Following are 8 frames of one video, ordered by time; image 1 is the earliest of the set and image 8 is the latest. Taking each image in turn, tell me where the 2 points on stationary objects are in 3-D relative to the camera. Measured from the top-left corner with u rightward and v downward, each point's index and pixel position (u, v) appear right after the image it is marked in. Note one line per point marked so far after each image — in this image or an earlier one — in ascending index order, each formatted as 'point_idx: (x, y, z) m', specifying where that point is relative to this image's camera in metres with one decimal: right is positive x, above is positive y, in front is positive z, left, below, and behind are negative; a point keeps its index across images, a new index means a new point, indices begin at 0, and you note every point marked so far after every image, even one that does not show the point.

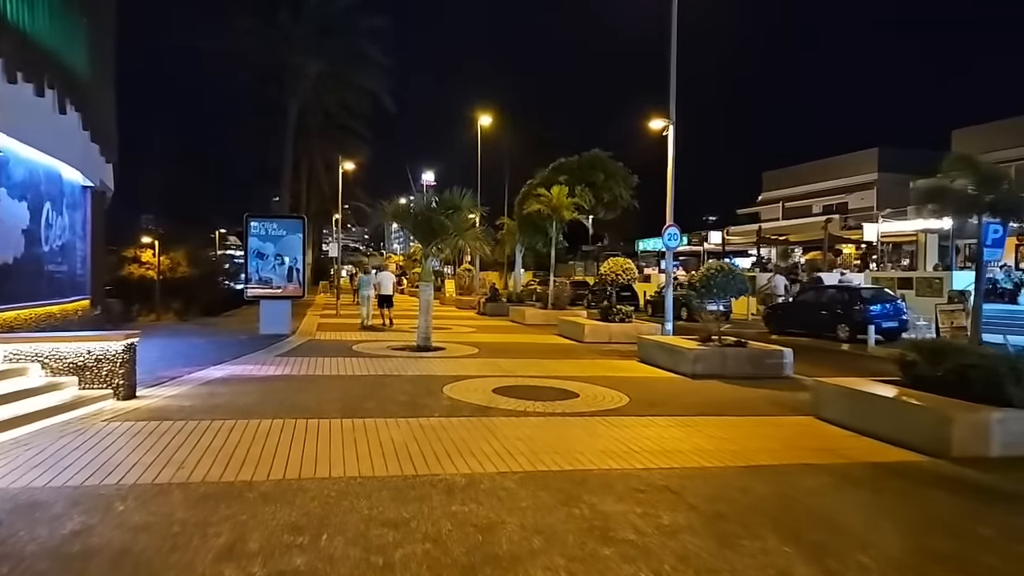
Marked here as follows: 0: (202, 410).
0: (-4.3, -1.7, +9.0) m
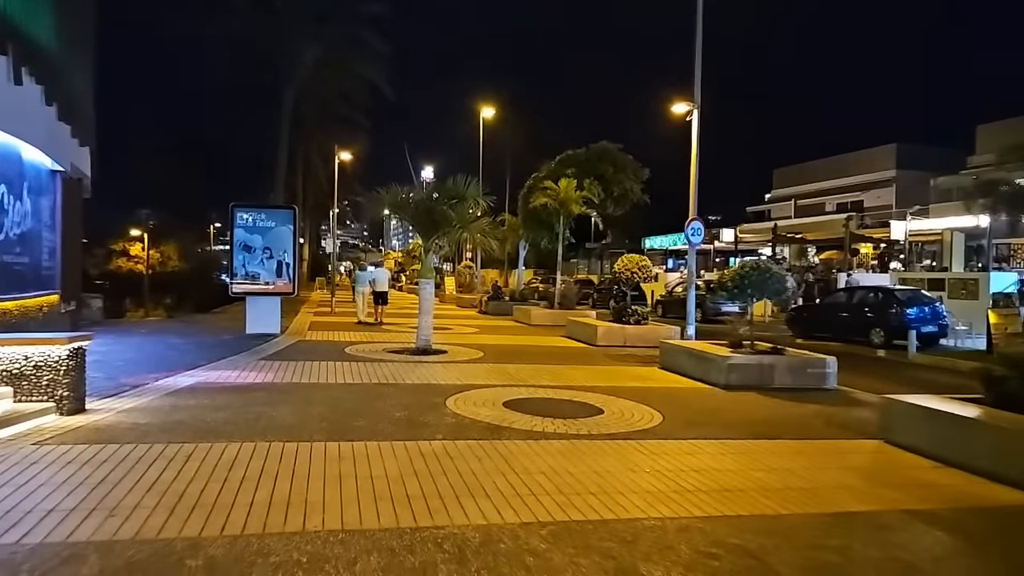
0: (-4.1, -1.7, +7.5) m
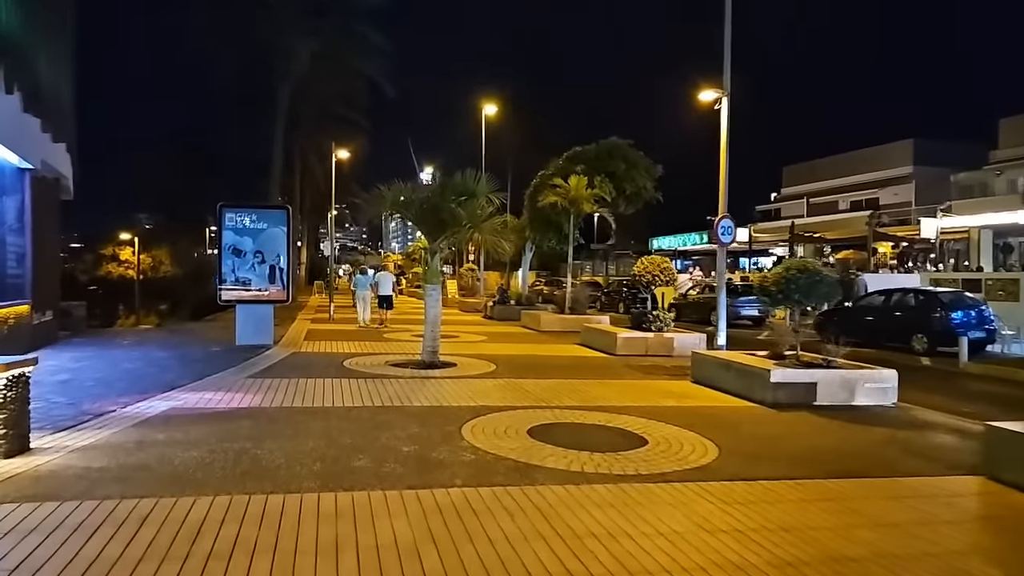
0: (-3.8, -1.8, +6.1) m
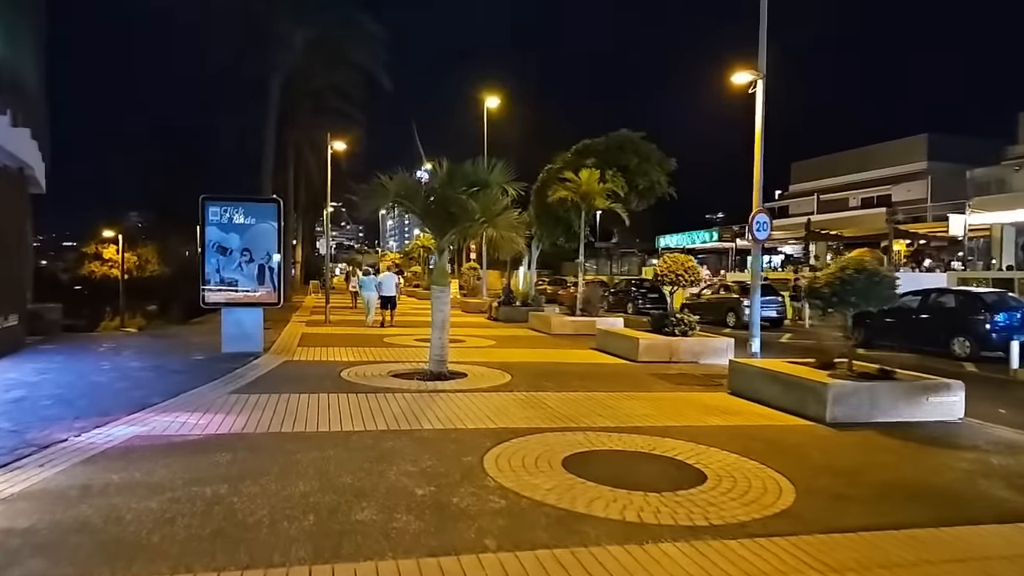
0: (-3.4, -1.9, +4.7) m
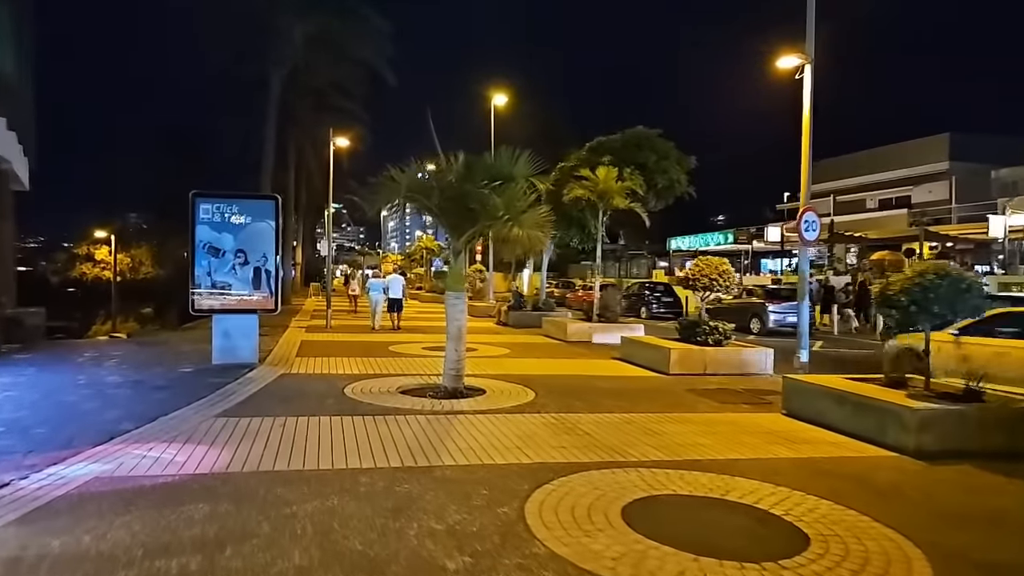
0: (-3.0, -1.9, +3.3) m
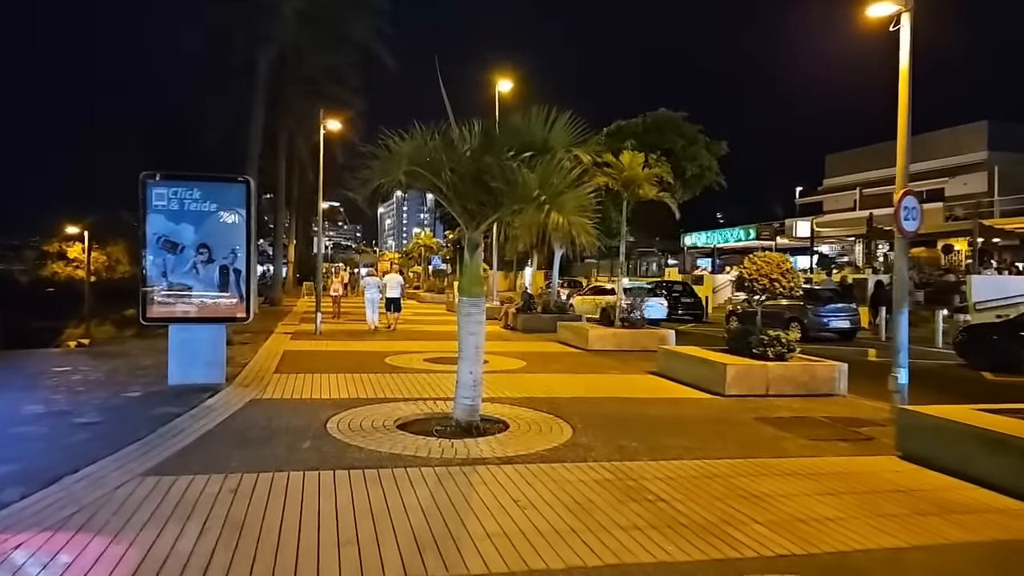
0: (-2.5, -2.0, +0.7) m
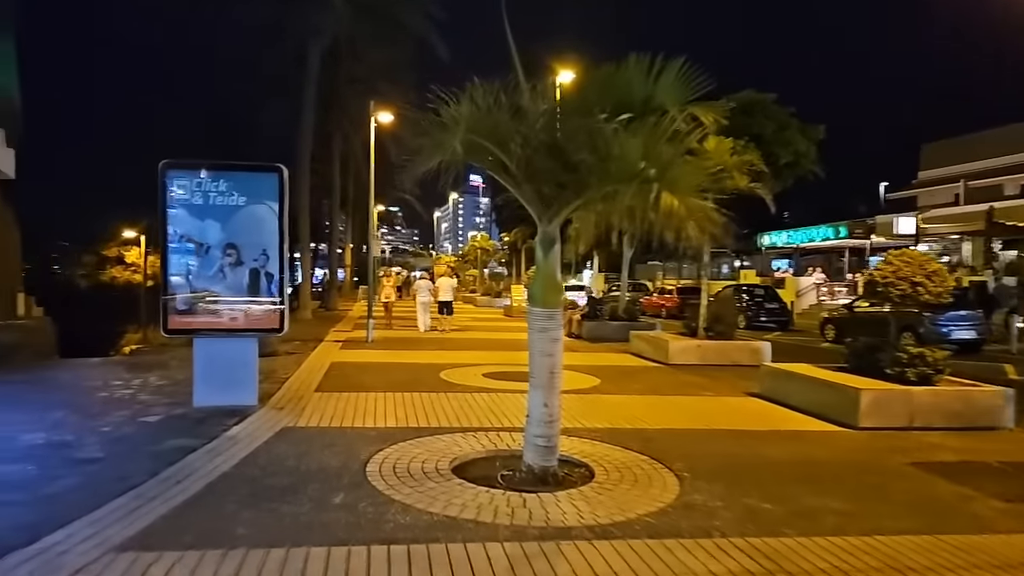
0: (-2.3, -2.1, -1.0) m
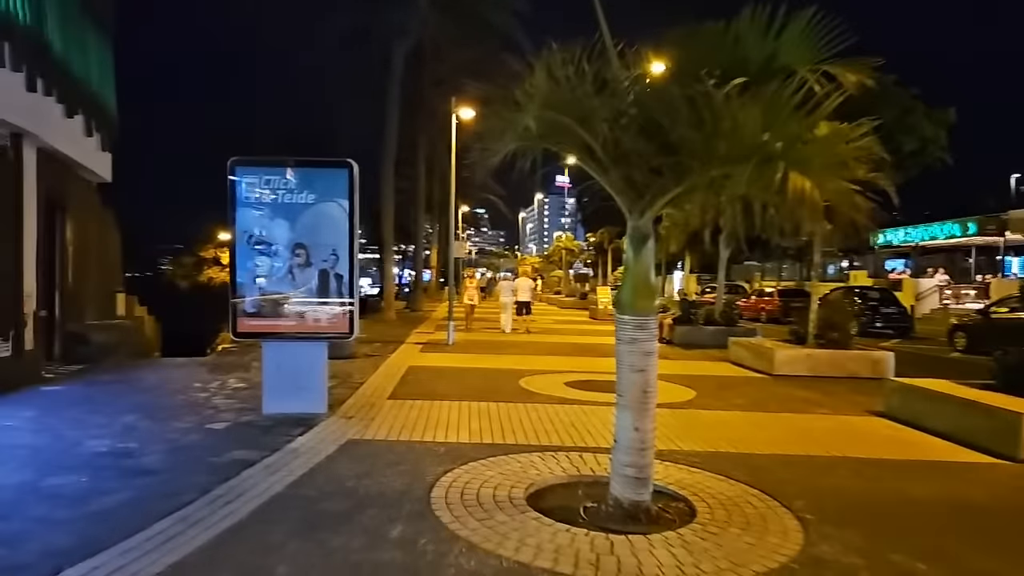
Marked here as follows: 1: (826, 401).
0: (-2.5, -2.1, -1.6) m
1: (+5.7, -2.0, +11.8) m
